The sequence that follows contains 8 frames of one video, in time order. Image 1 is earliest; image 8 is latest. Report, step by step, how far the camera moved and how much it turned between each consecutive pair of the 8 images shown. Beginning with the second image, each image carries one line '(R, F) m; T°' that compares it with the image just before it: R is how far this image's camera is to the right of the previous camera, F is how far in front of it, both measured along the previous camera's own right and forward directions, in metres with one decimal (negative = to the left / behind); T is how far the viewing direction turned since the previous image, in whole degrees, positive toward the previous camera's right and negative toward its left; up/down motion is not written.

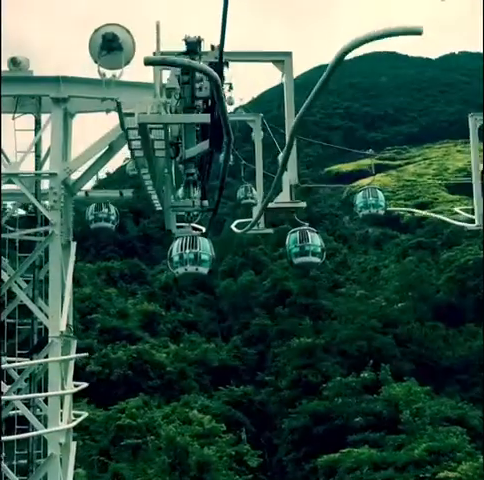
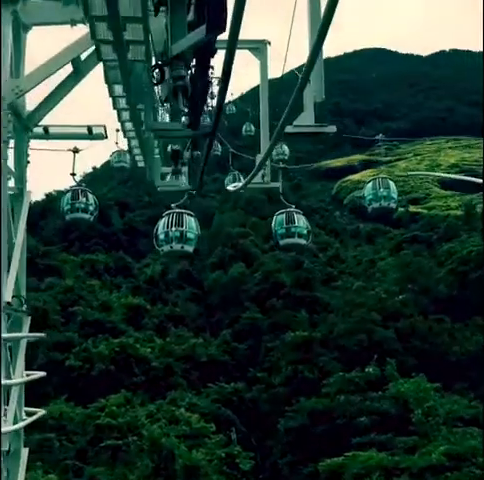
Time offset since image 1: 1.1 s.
(-0.1, +1.7) m; +1°
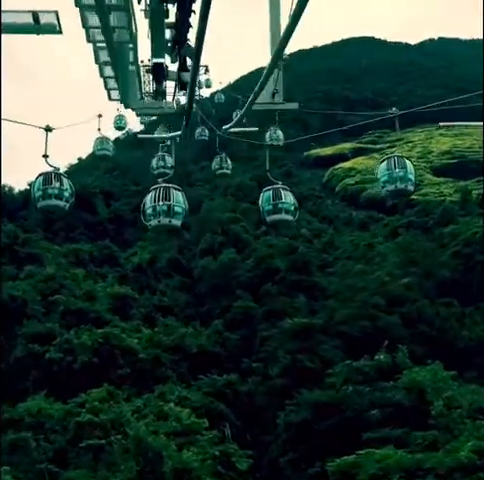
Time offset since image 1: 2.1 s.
(-0.1, +1.7) m; +1°
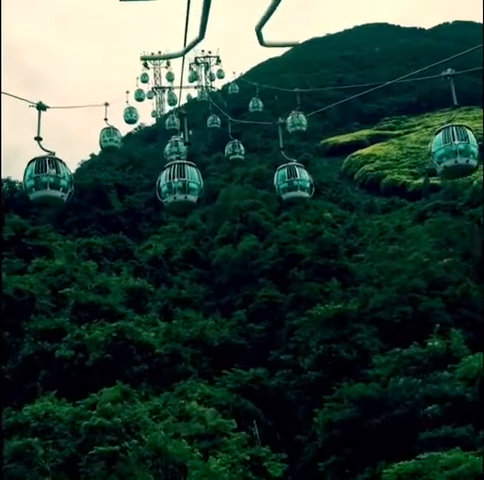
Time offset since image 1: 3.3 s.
(-0.2, +1.9) m; -1°
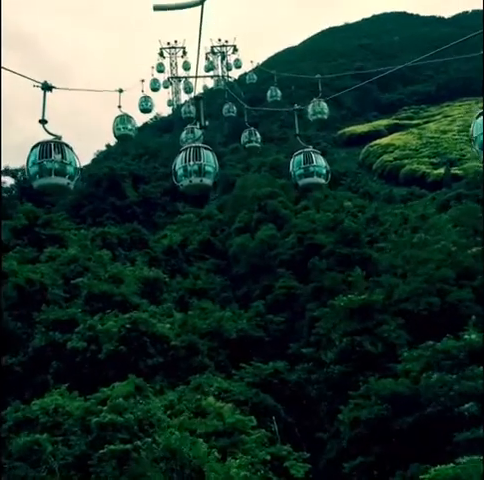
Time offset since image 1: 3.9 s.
(-0.1, +0.9) m; -1°
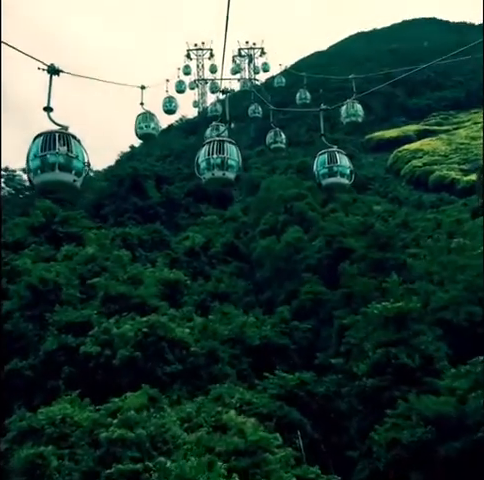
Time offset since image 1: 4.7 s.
(-0.1, +1.3) m; -2°
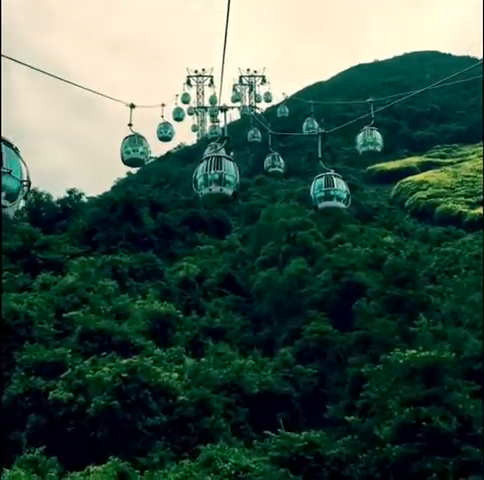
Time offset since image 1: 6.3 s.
(-0.1, +2.7) m; 0°
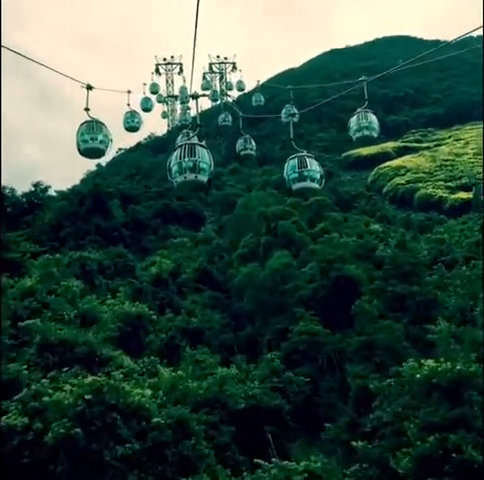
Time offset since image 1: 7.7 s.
(-0.1, +2.3) m; +2°
